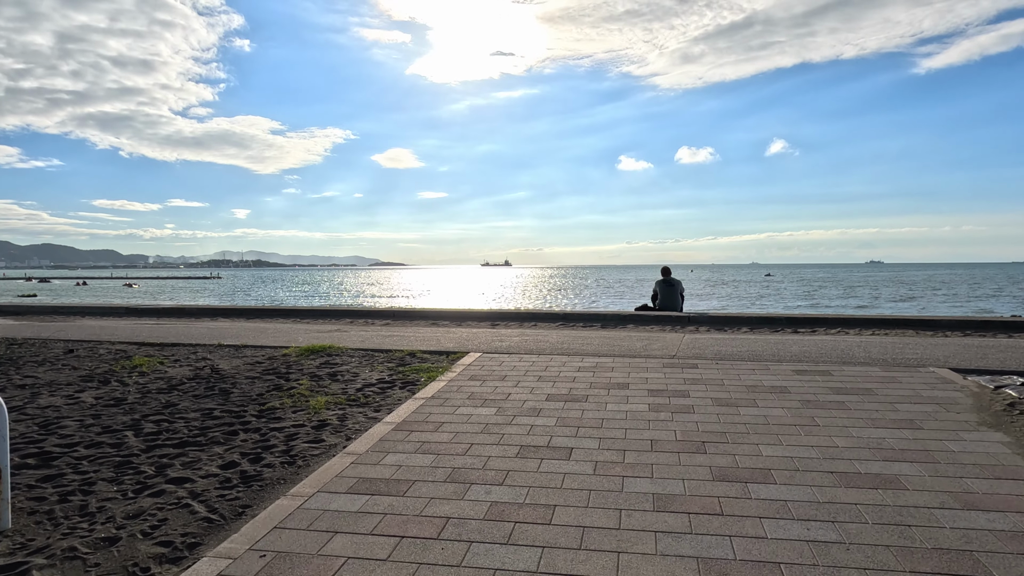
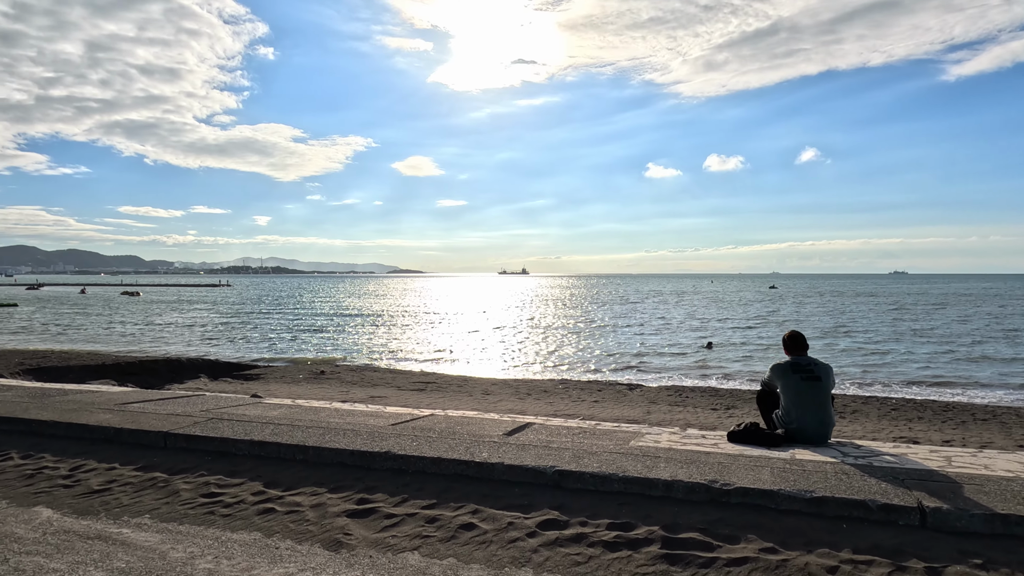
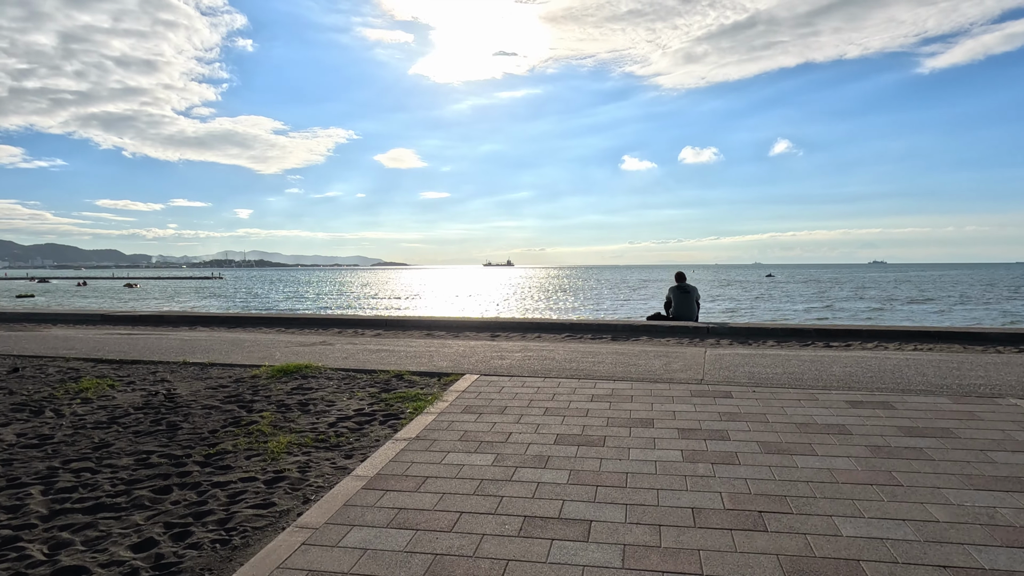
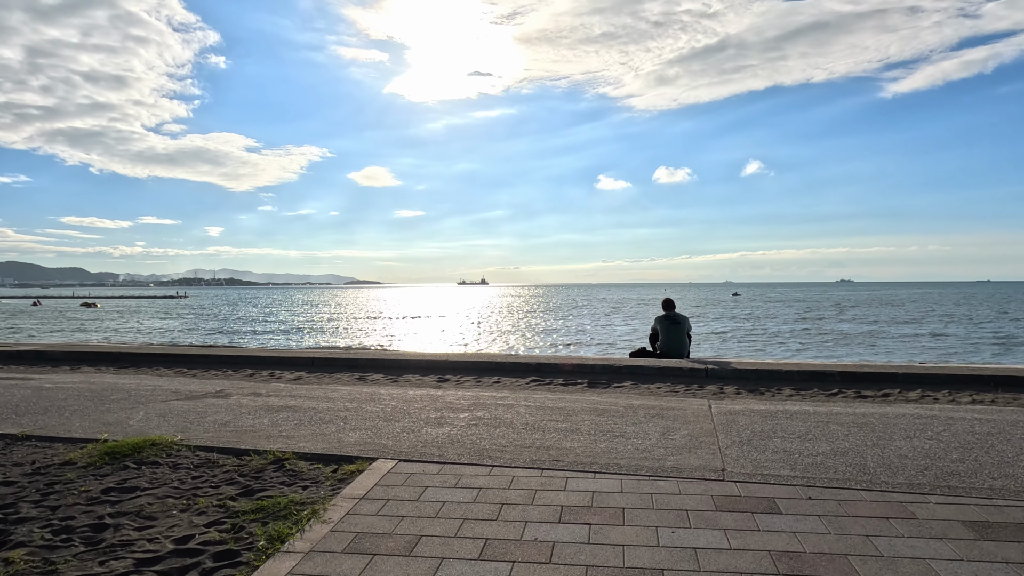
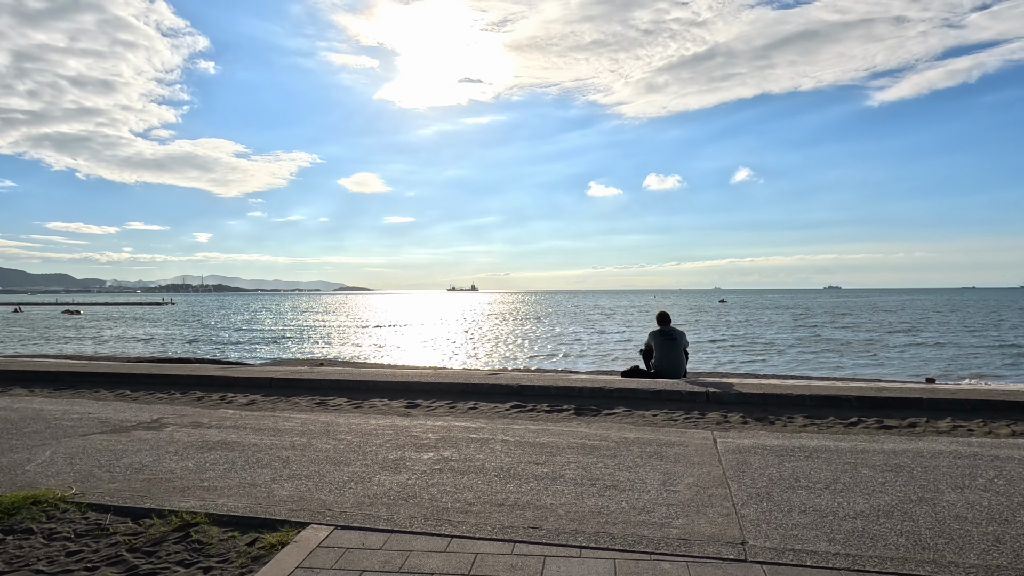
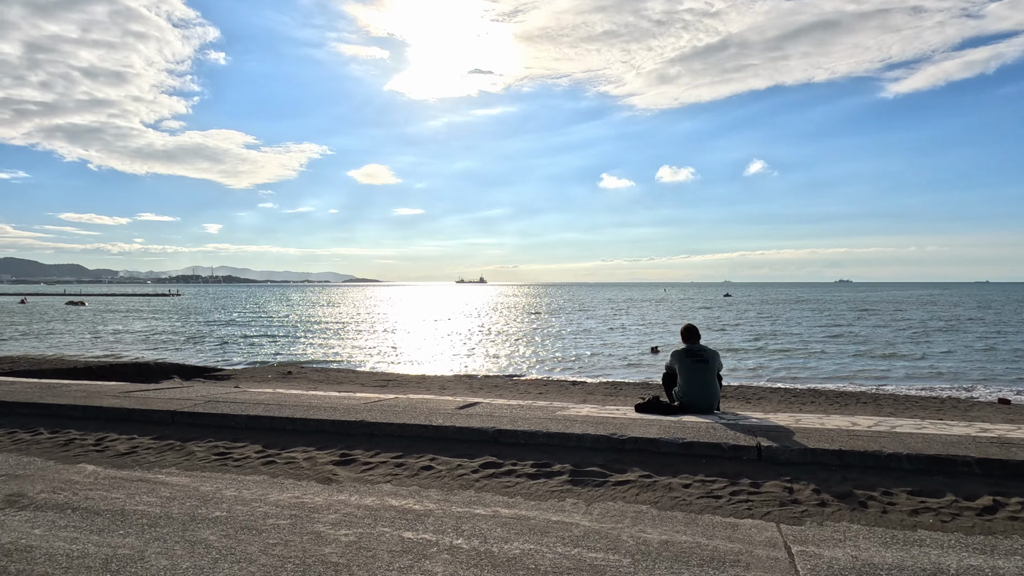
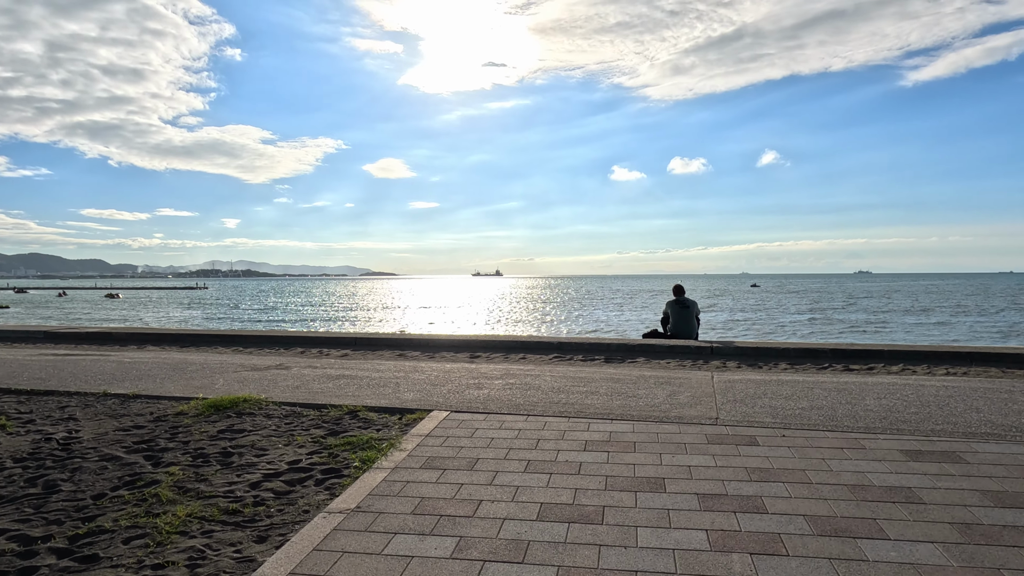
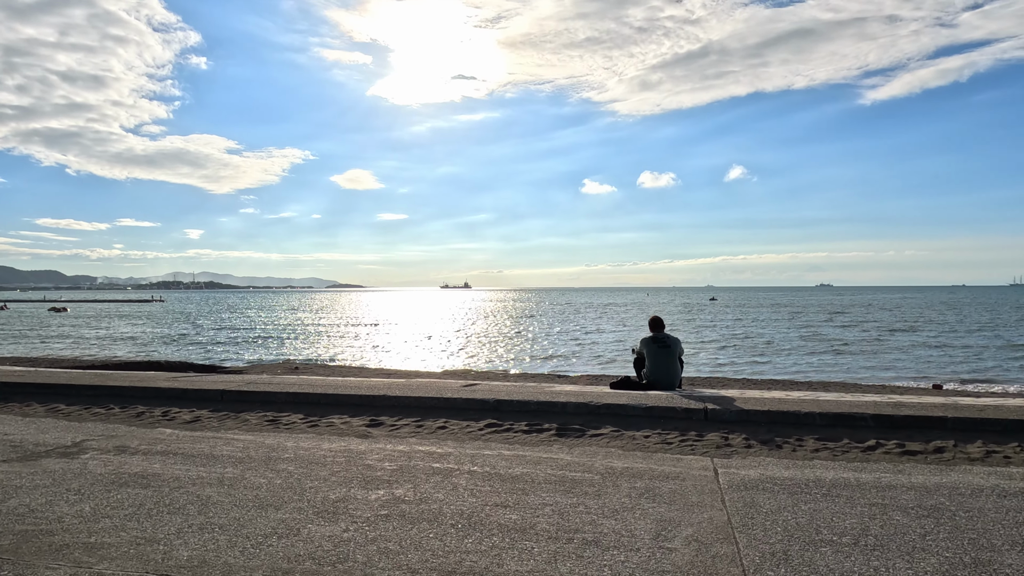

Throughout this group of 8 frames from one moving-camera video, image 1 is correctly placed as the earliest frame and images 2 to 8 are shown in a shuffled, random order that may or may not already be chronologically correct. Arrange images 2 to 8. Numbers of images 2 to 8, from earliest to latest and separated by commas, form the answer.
3, 7, 4, 5, 8, 6, 2
